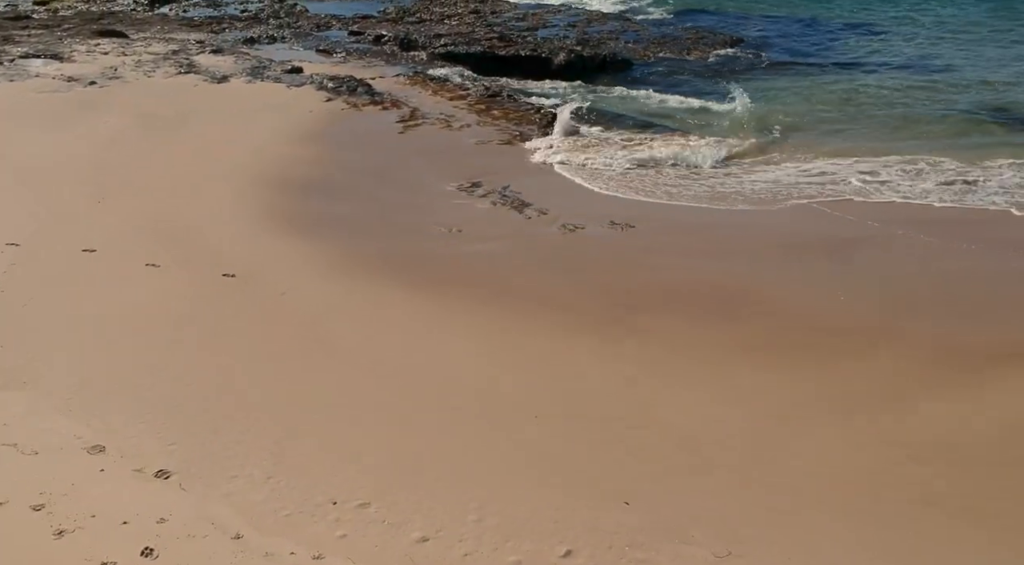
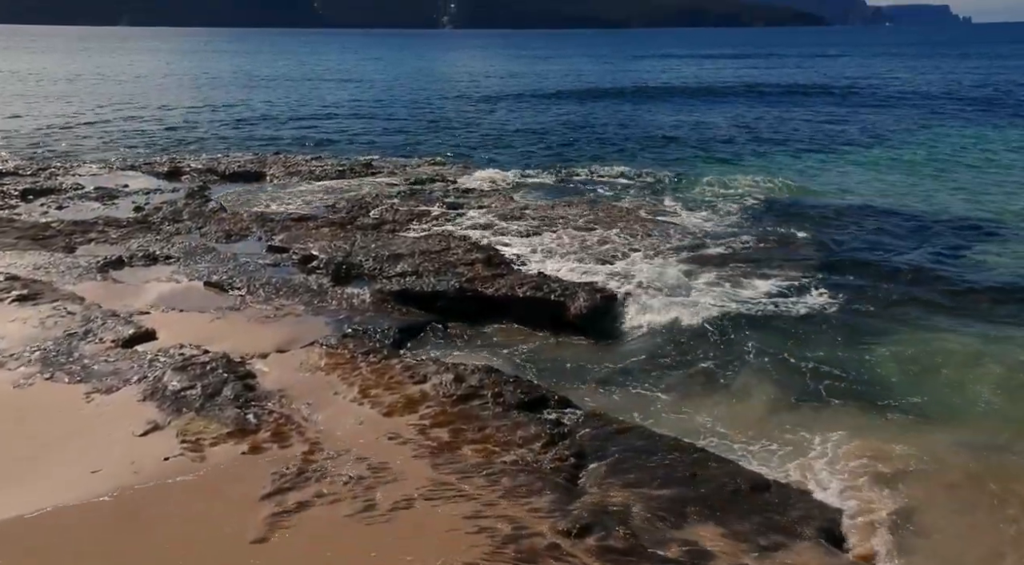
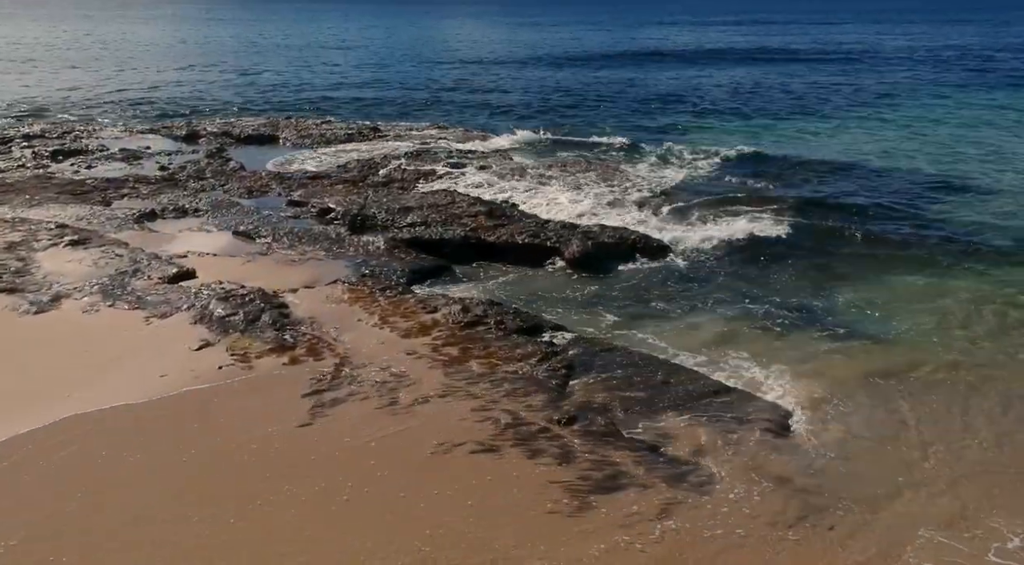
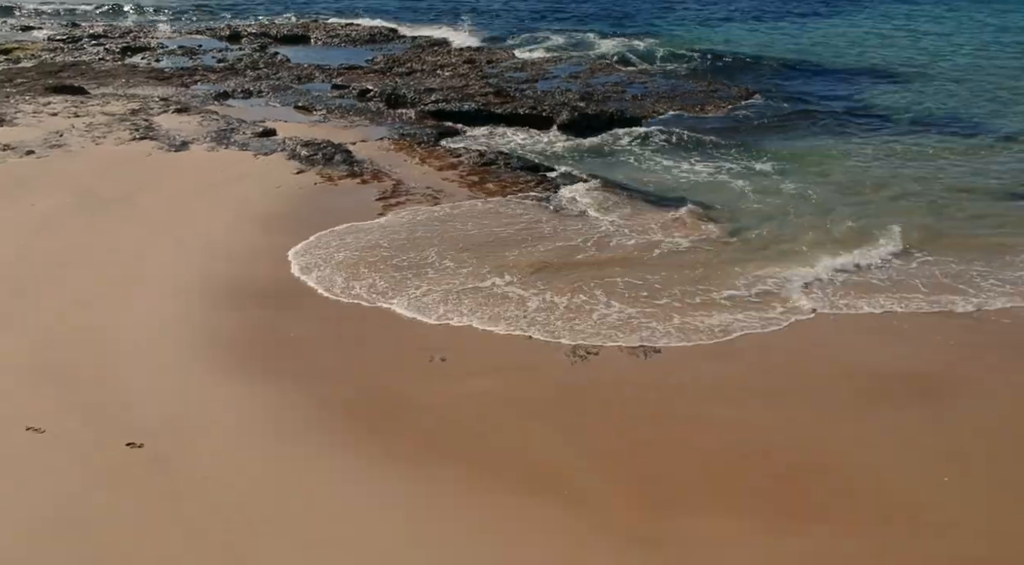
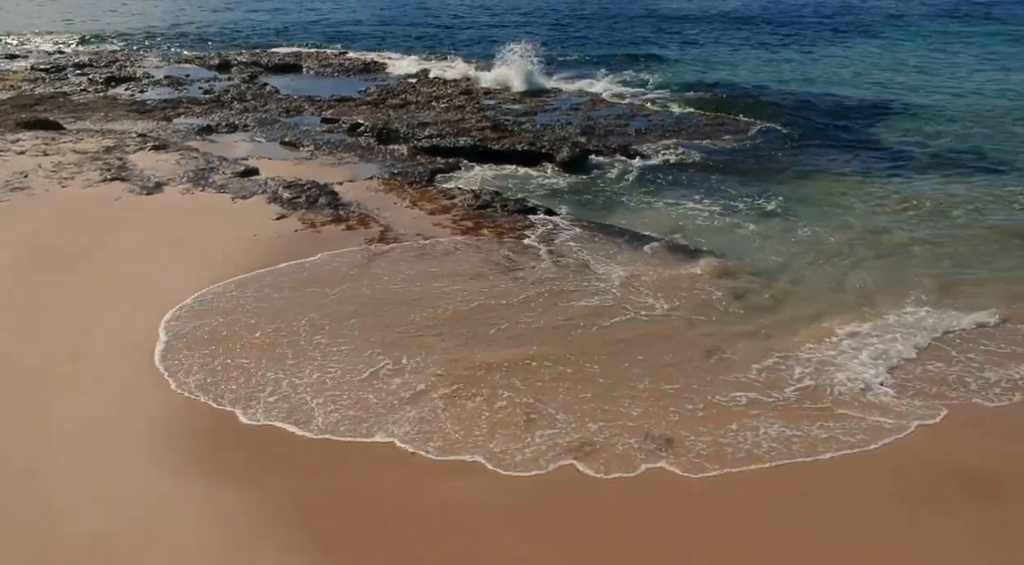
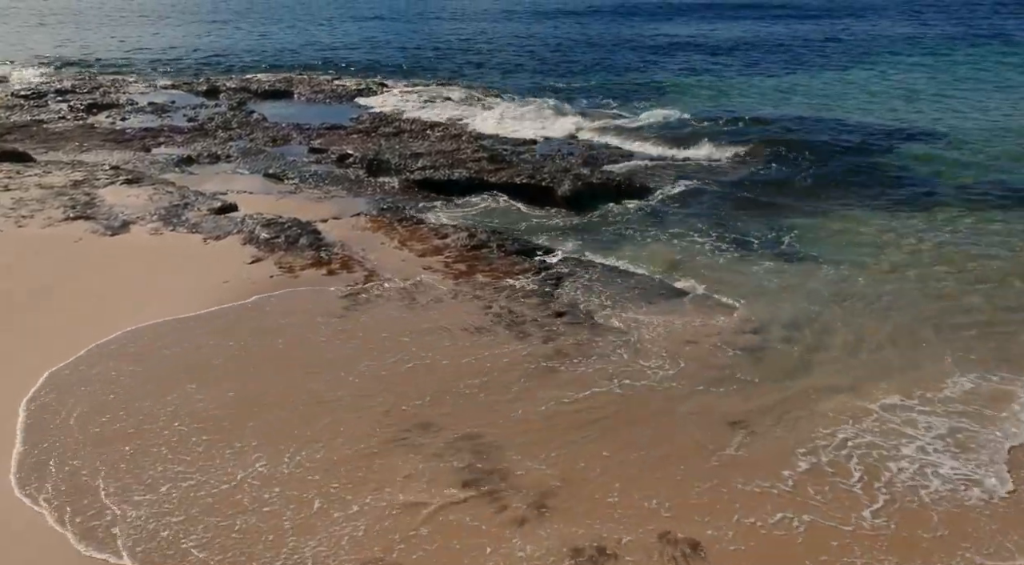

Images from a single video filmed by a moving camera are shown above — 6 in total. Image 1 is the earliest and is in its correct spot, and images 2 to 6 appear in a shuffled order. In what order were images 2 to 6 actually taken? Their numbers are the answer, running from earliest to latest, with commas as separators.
4, 5, 6, 3, 2
